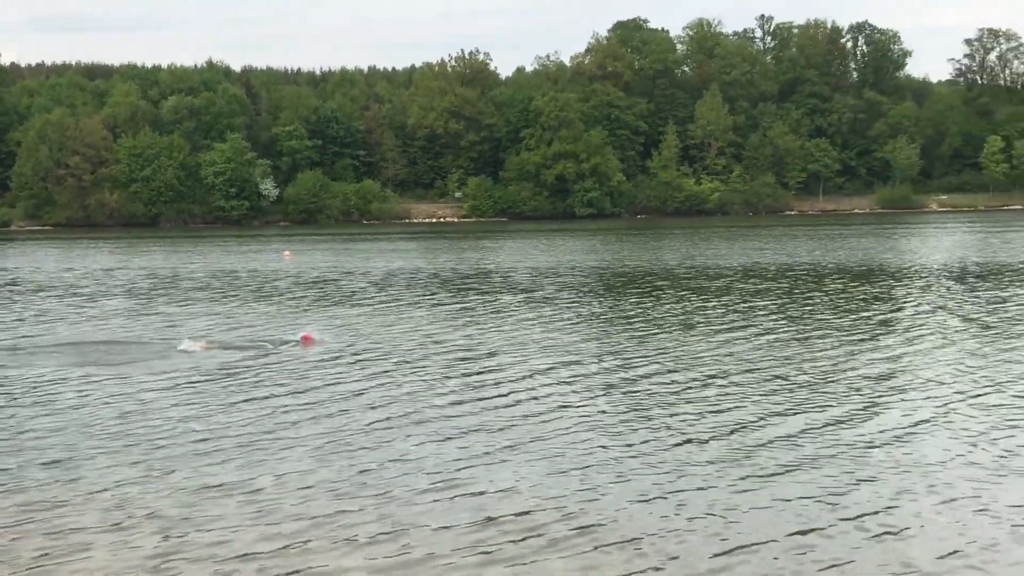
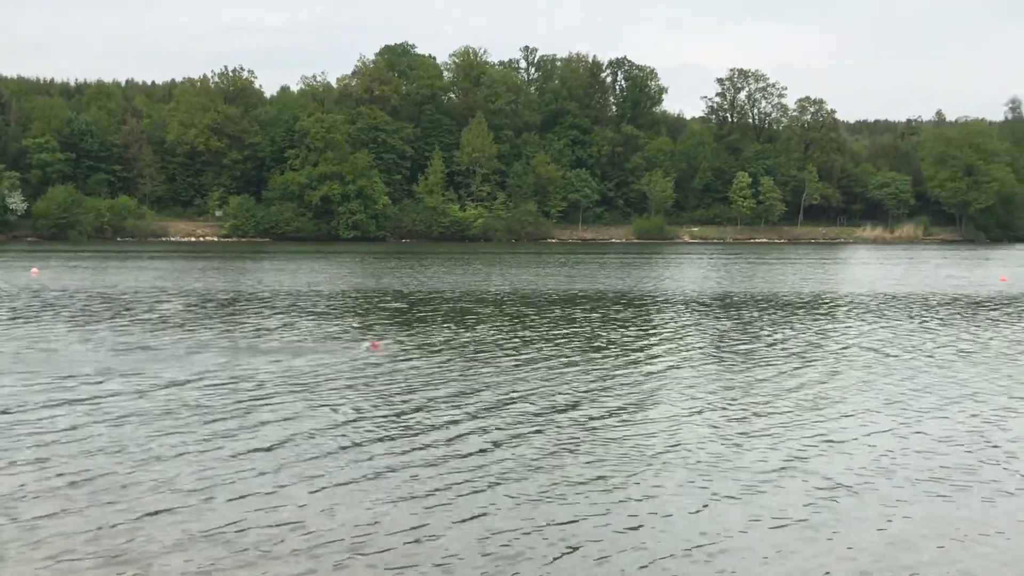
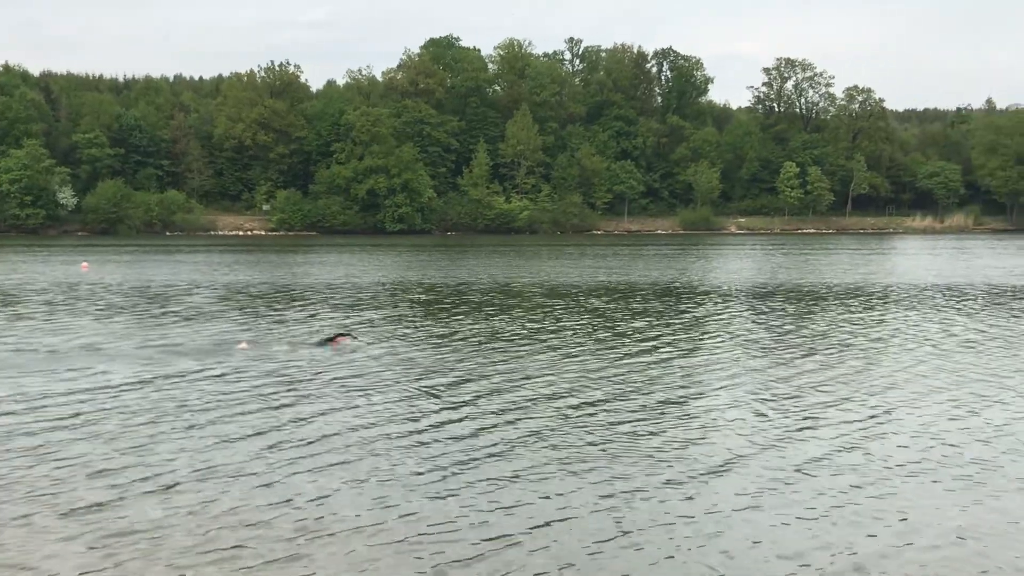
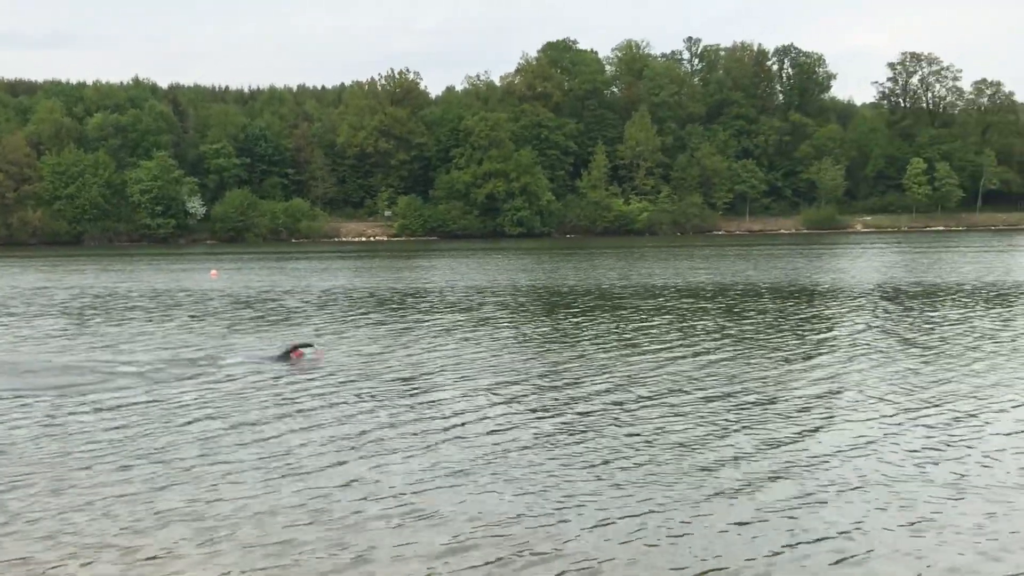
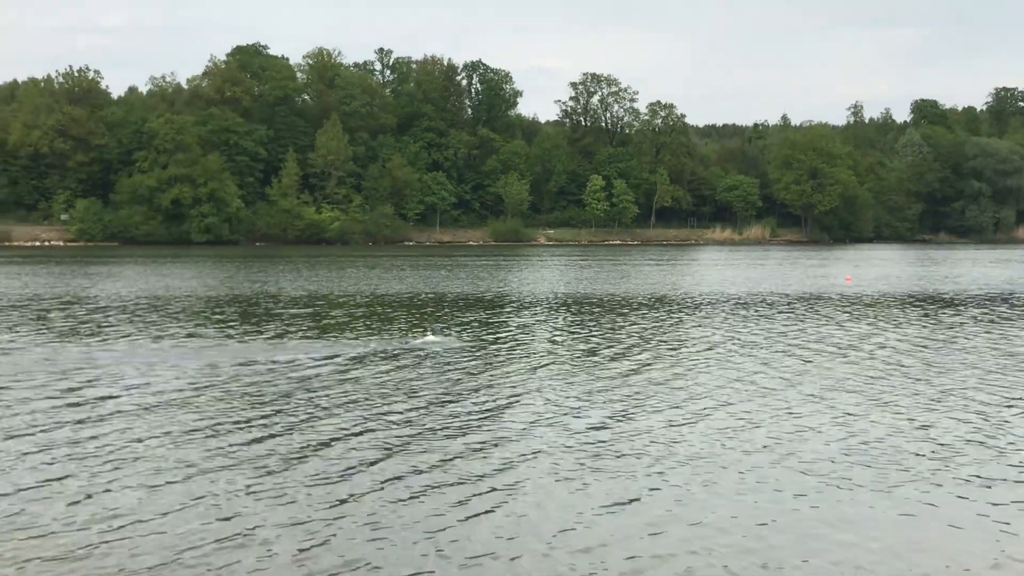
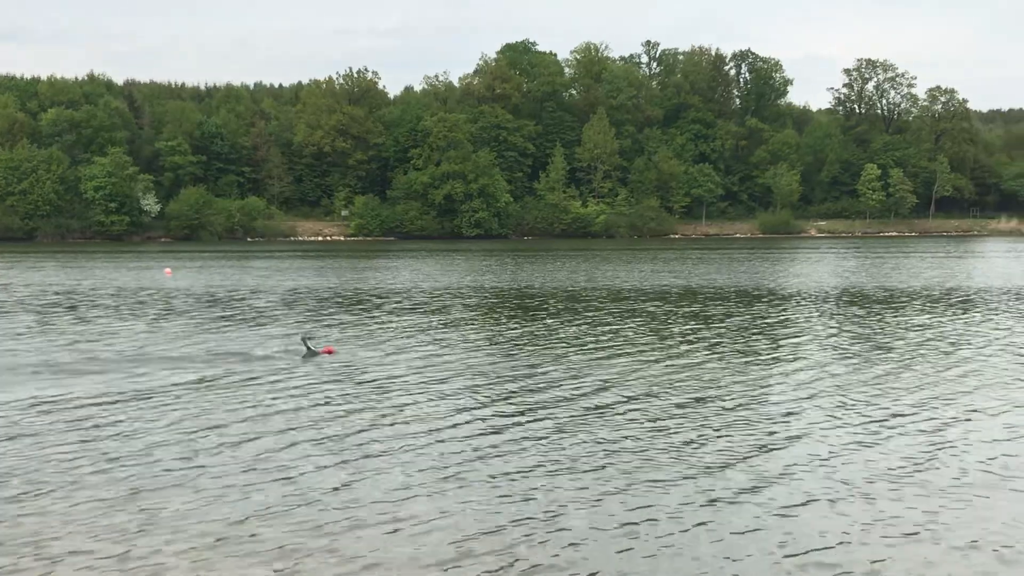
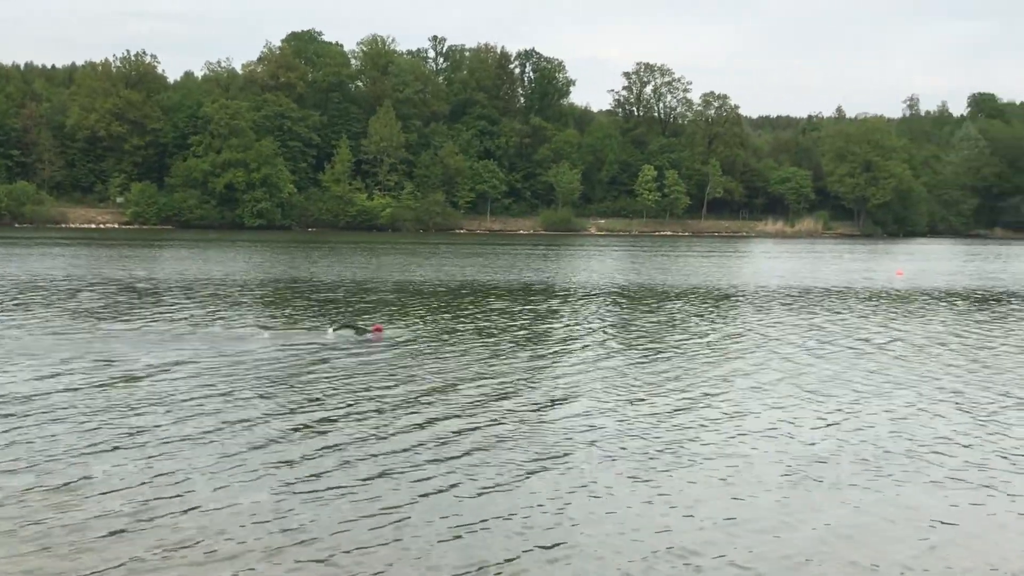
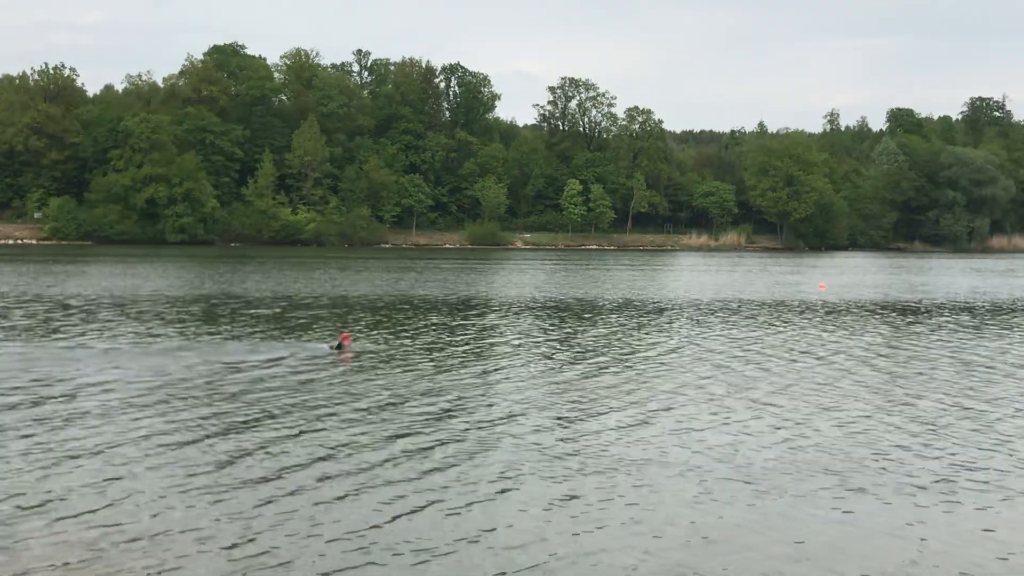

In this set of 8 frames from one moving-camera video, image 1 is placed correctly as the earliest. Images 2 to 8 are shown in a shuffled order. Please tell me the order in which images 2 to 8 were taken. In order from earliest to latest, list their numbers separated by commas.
4, 6, 3, 2, 7, 8, 5
